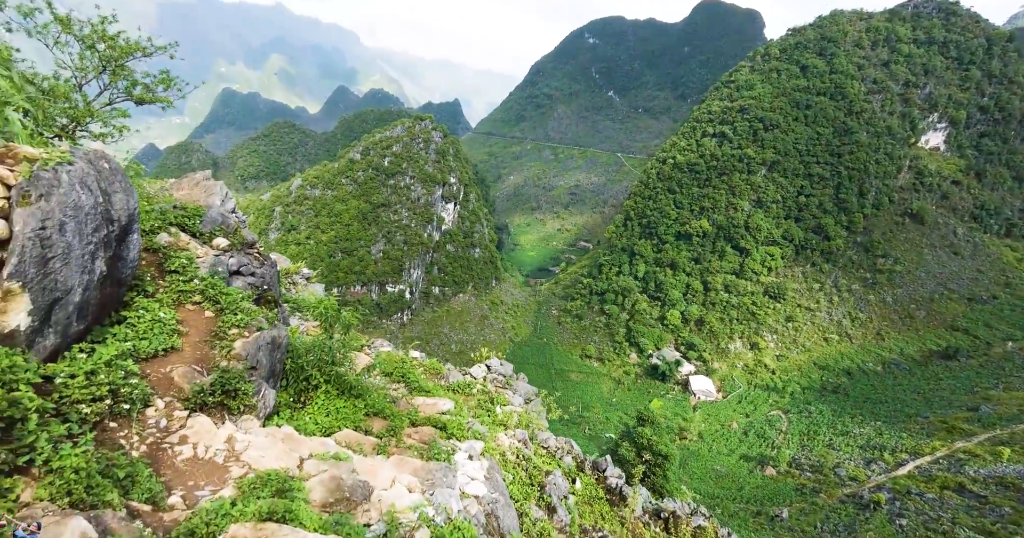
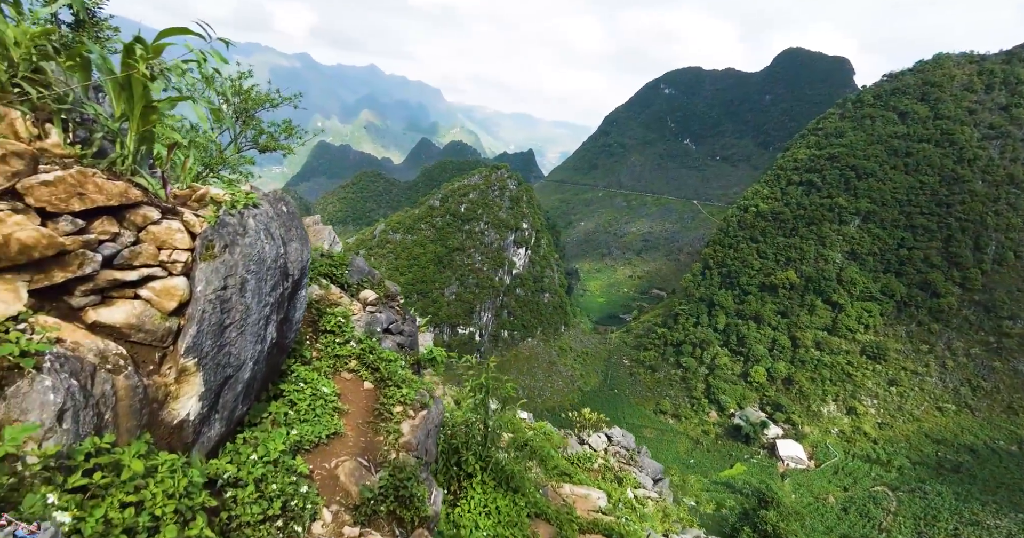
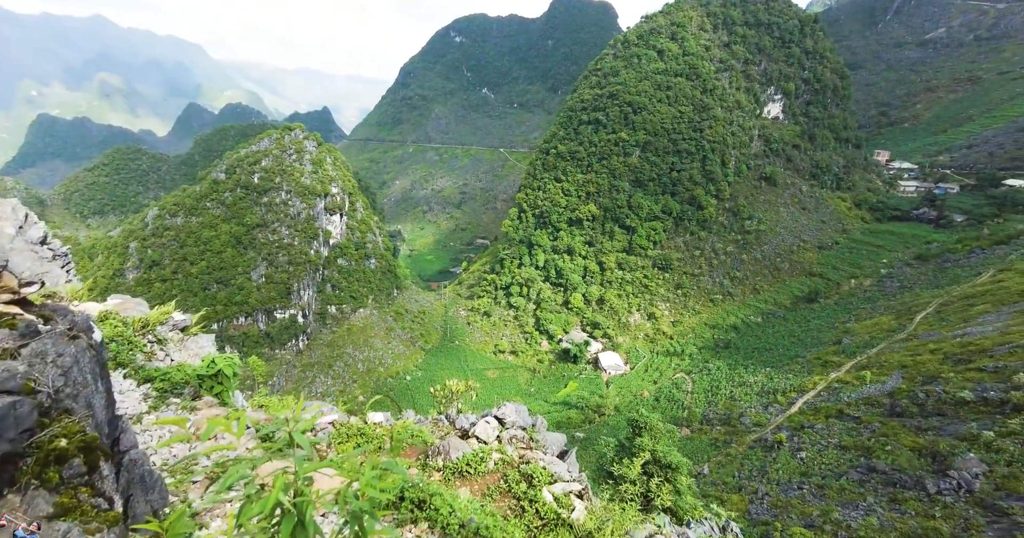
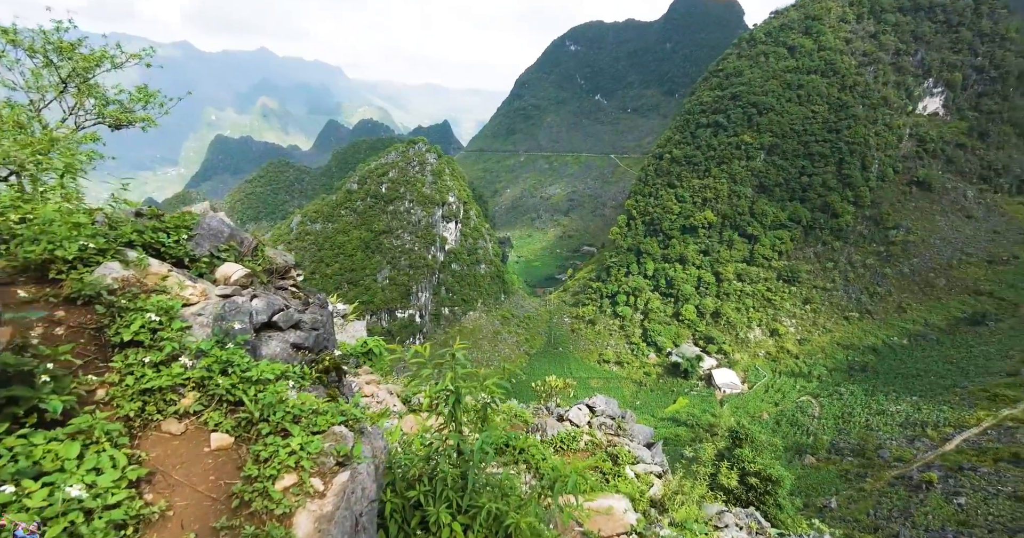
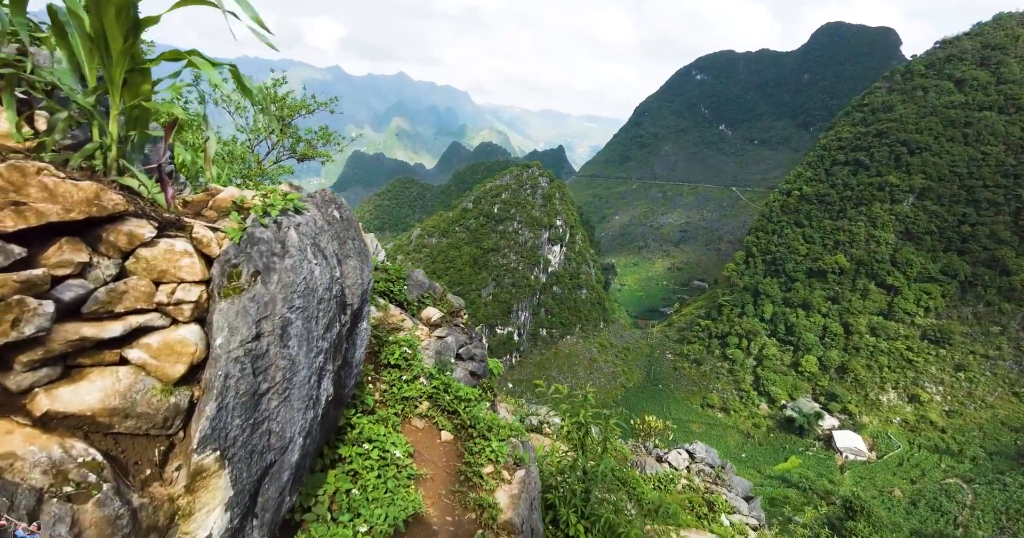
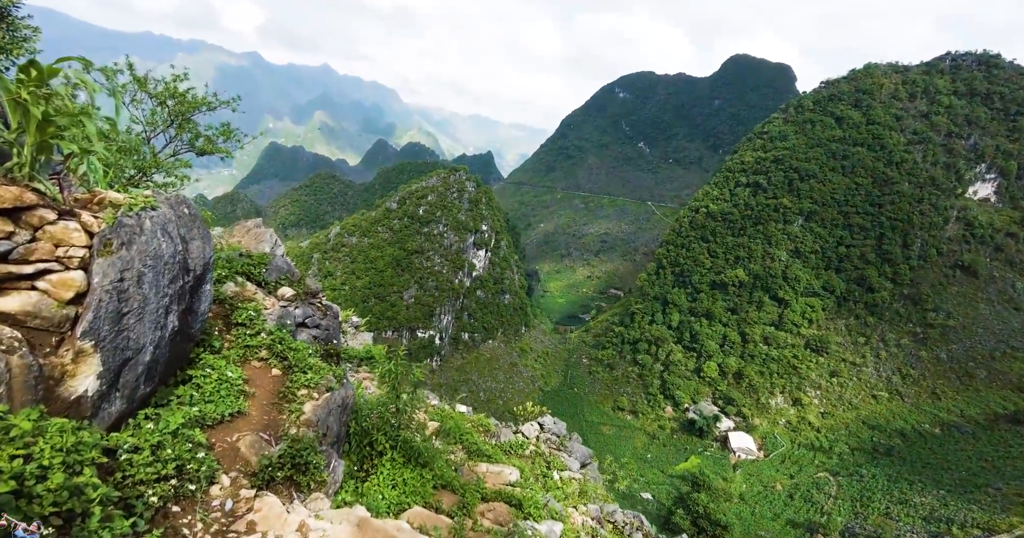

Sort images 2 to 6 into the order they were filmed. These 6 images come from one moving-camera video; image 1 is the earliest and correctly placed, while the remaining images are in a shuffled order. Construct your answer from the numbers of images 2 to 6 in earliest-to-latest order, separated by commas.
6, 2, 5, 4, 3
